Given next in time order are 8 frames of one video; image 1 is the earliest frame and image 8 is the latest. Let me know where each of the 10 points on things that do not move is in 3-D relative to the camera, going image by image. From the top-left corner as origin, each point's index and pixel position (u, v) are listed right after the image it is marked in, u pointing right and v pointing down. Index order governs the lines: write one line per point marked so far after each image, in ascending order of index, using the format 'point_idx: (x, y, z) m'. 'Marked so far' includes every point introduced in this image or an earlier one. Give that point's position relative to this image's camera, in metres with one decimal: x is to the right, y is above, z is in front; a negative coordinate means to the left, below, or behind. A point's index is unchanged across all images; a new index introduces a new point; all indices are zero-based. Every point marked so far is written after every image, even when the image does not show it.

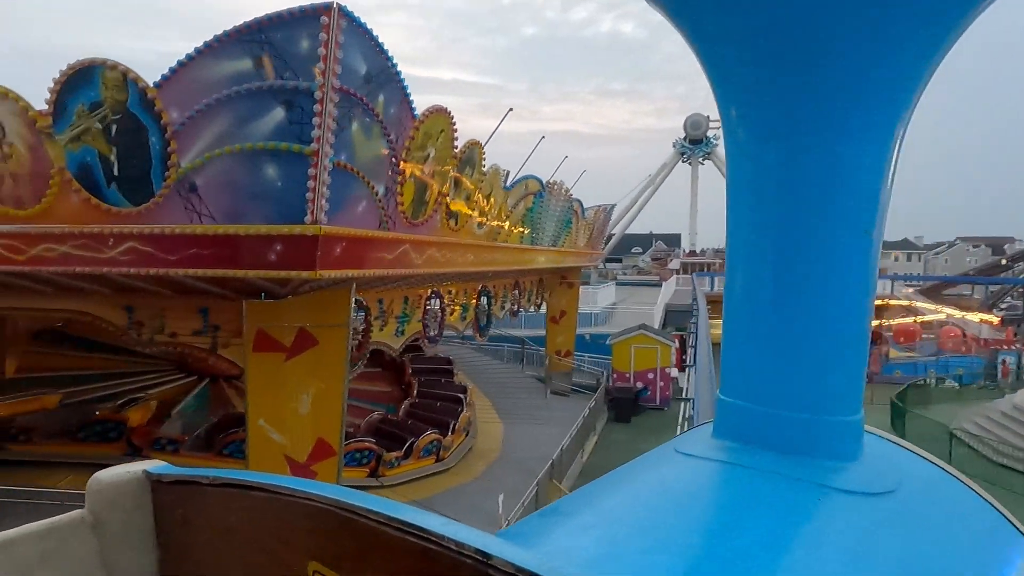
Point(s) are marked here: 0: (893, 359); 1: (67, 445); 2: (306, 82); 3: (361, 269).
0: (+7.5, -1.4, +12.9) m
1: (-3.0, -1.1, +4.5) m
2: (-0.7, +0.7, +2.3) m
3: (-0.7, +0.1, +2.9) m
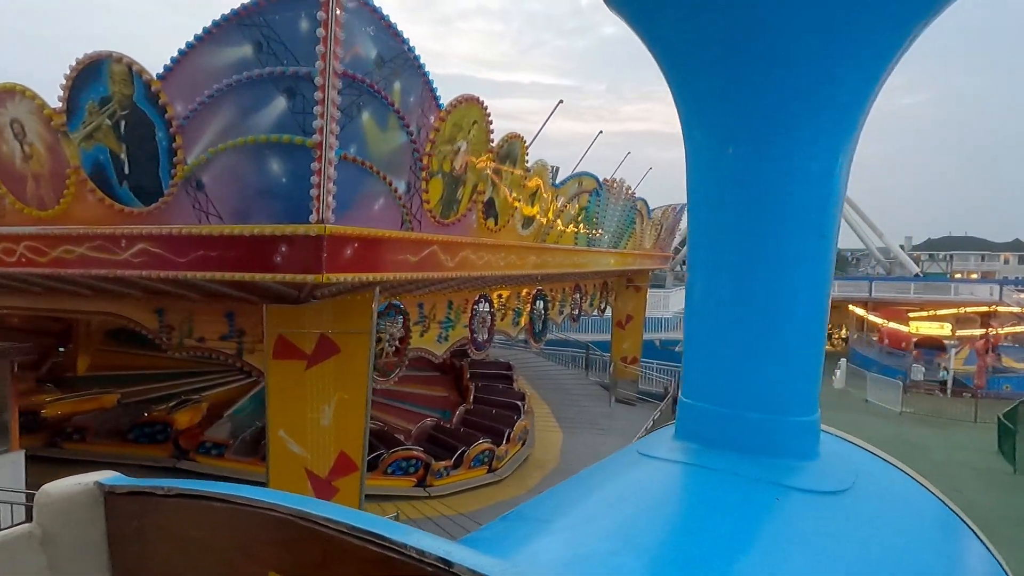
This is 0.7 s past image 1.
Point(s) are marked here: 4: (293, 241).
0: (+8.7, -1.5, +11.7) m
1: (-2.7, -1.1, +4.5) m
2: (-0.7, +0.7, +2.1) m
3: (-0.6, +0.1, +2.7) m
4: (-0.8, +0.2, +2.4) m
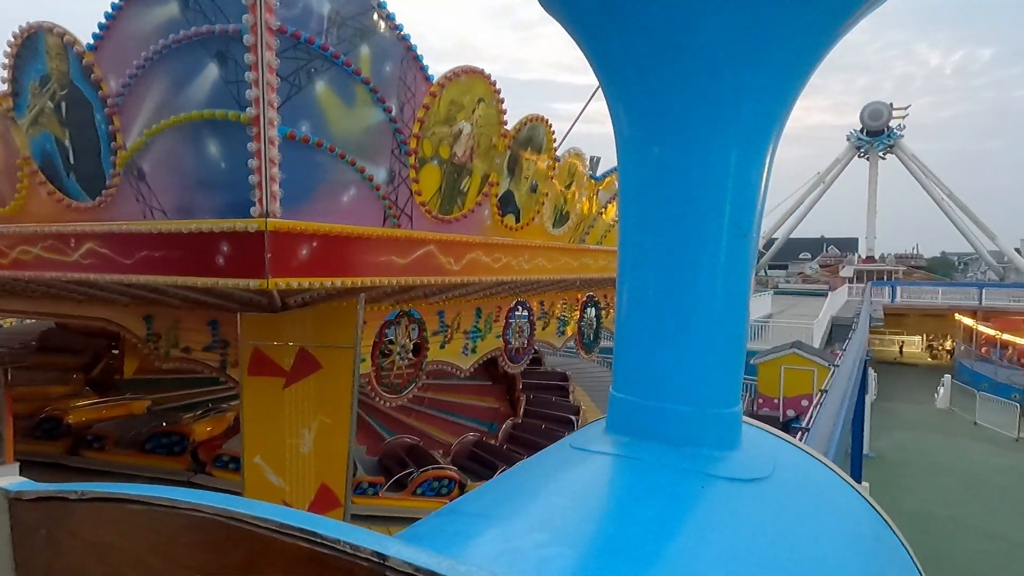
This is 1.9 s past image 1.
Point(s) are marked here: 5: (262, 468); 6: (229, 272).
0: (+9.7, -1.6, +10.1) m
1: (-2.5, -1.1, +4.4) m
2: (-0.7, +0.7, +1.7) m
3: (-0.6, 0.0, +2.2) m
4: (-0.8, +0.1, +2.0) m
5: (-1.0, -0.7, +2.6) m
6: (-0.9, 0.0, +2.0) m
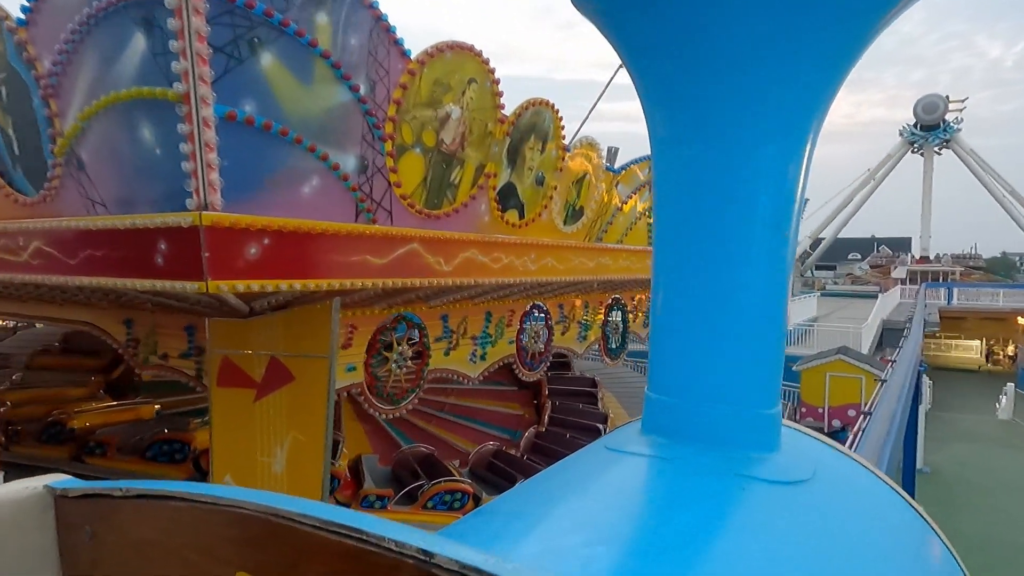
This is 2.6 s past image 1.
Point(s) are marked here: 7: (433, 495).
0: (+10.1, -1.7, +9.2) m
1: (-2.4, -1.1, +4.2) m
2: (-0.8, +0.7, +1.5) m
3: (-0.6, 0.0, +2.0) m
4: (-0.9, +0.1, +1.7) m
5: (-1.0, -0.7, +2.3) m
6: (-0.9, 0.0, +1.7) m
7: (-0.5, -1.4, +4.5) m
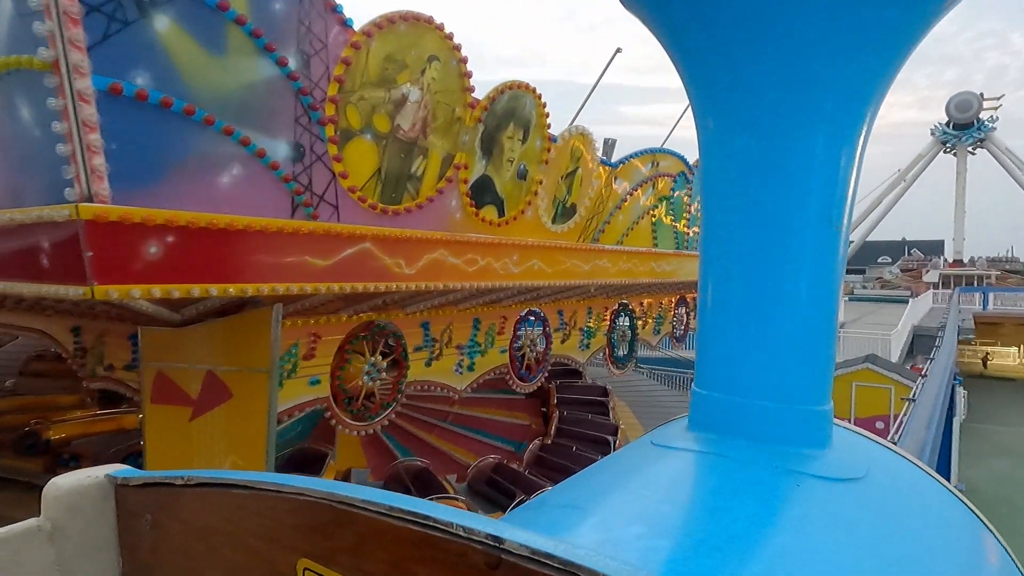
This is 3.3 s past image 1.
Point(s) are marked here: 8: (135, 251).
0: (+10.2, -1.7, +8.5) m
1: (-2.4, -1.2, +4.0) m
2: (-0.9, +0.7, +1.3) m
3: (-0.7, 0.0, +1.7) m
4: (-1.0, +0.1, +1.5) m
5: (-1.1, -0.7, +2.1) m
6: (-1.0, 0.0, +1.5) m
7: (-0.6, -1.4, +4.3) m
8: (-0.9, +0.1, +1.5) m
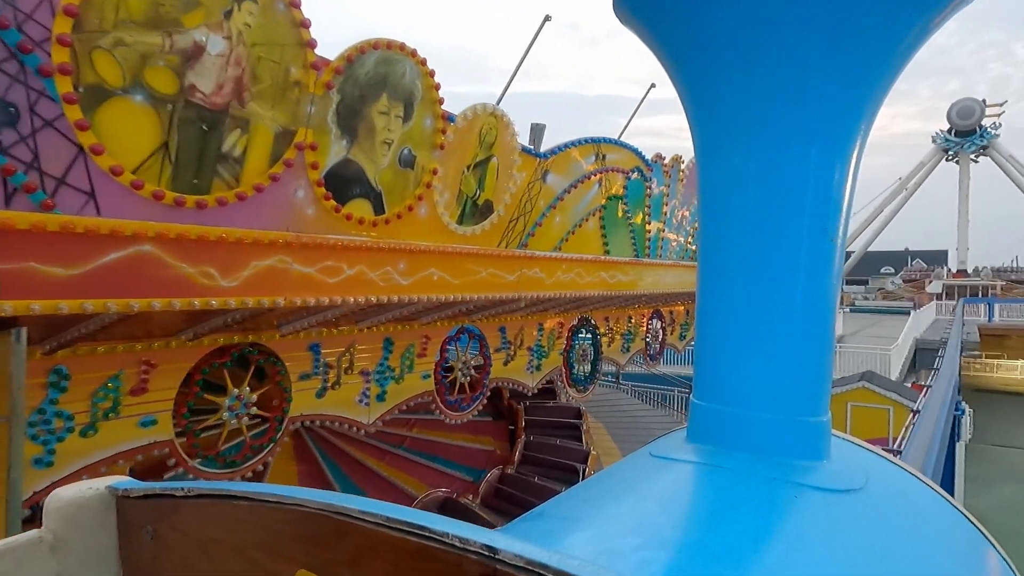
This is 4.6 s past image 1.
0: (+9.9, -1.9, +7.9) m
1: (-2.8, -1.2, +3.5) m
2: (-1.3, +0.6, +0.7) m
3: (-1.1, 0.0, +1.2) m
4: (-1.4, +0.1, +1.0) m
5: (-1.5, -0.8, +1.6) m
6: (-1.4, 0.0, +1.0) m
7: (-0.9, -1.5, +3.7) m
8: (-1.2, +0.1, +1.0) m
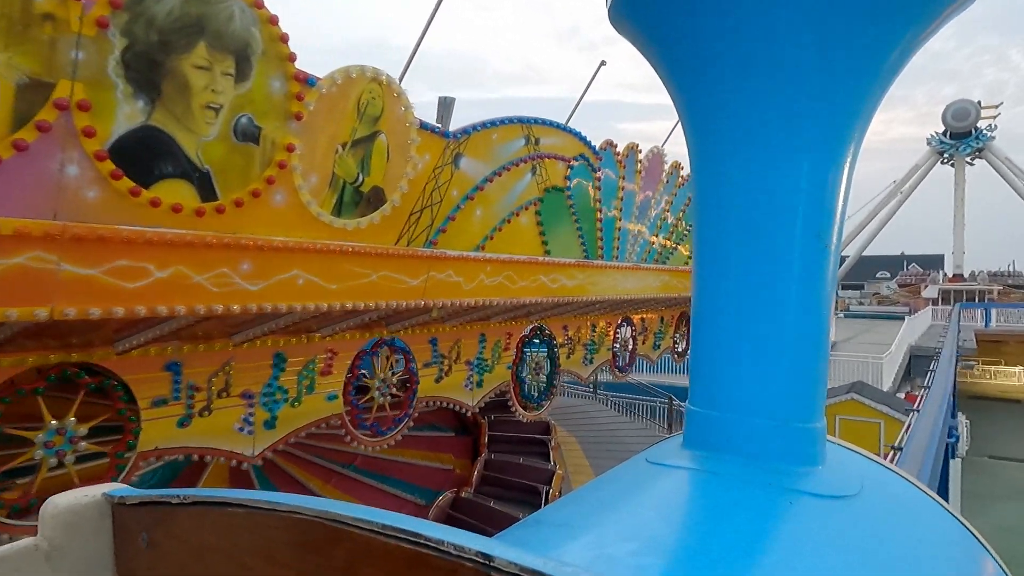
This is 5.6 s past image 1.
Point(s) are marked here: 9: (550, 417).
0: (+10.3, -1.9, +8.6) m
1: (-2.4, -1.3, +4.1) m
2: (-0.9, +0.6, +1.4) m
3: (-0.7, 0.0, +1.8) m
4: (-1.0, +0.1, +1.6) m
5: (-1.1, -0.8, +2.2) m
6: (-1.0, 0.0, +1.6) m
7: (-0.5, -1.6, +4.3) m
8: (-0.8, 0.0, +1.6) m
9: (+0.5, -2.0, +10.2) m
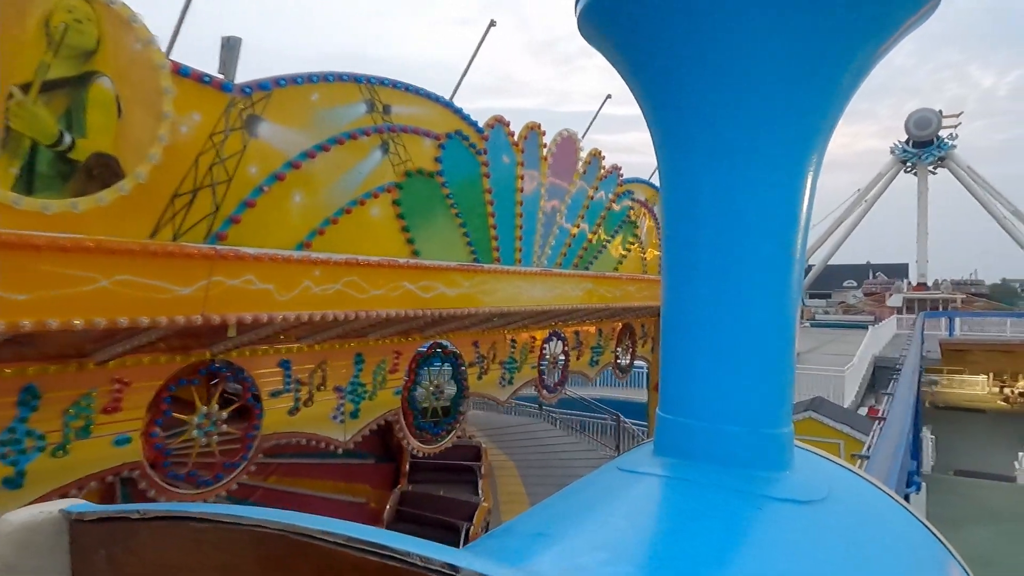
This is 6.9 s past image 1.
0: (+9.6, -2.0, +8.3) m
1: (-2.9, -1.3, +3.4) m
2: (-1.4, +0.6, +0.7) m
3: (-1.2, -0.1, +1.2) m
4: (-1.4, +0.1, +1.0) m
5: (-1.5, -0.8, +1.5) m
6: (-1.5, 0.0, +1.0) m
7: (-1.1, -1.6, +3.7) m
8: (-1.3, 0.0, +1.0) m
9: (-0.3, -2.2, +9.6) m
